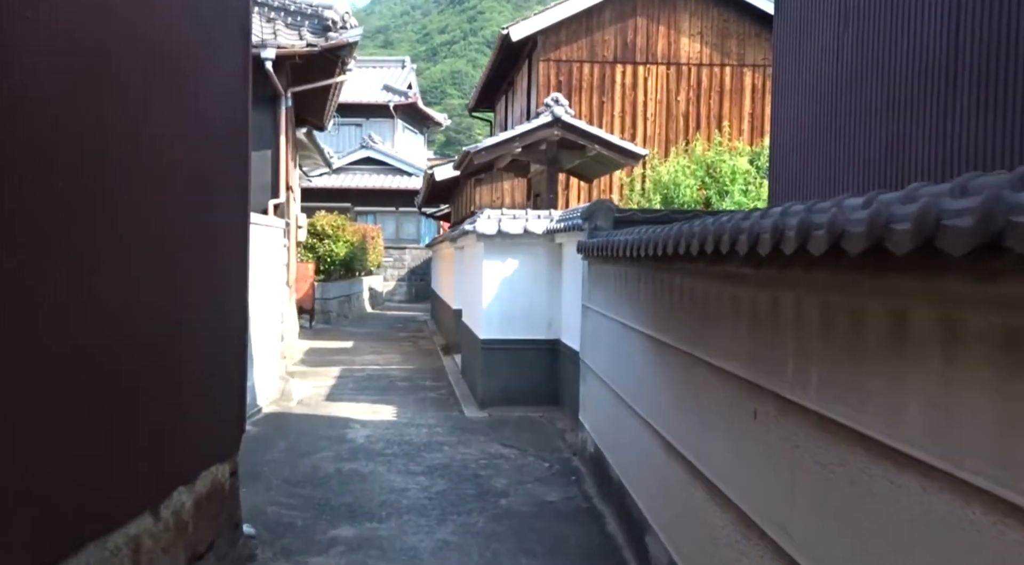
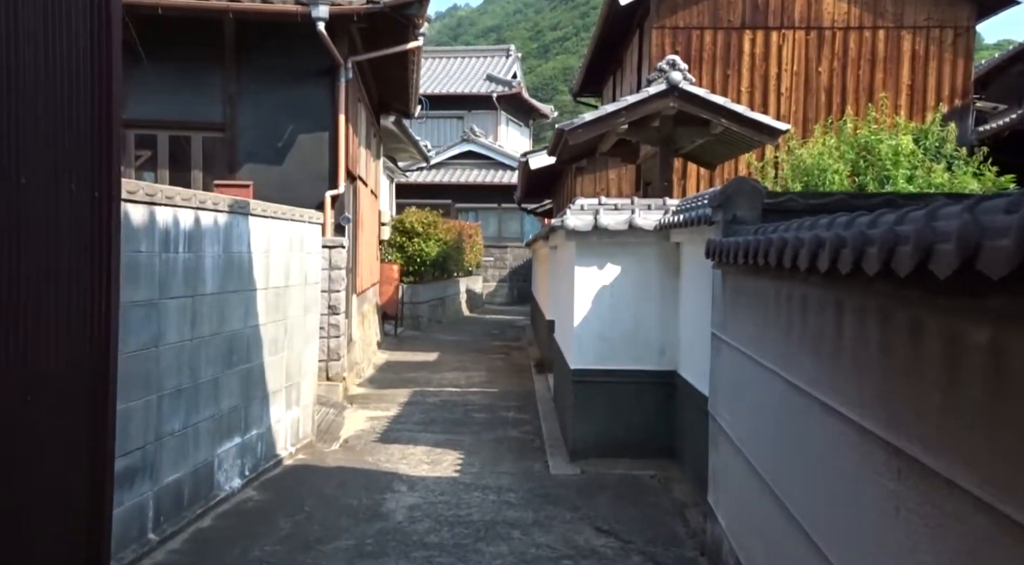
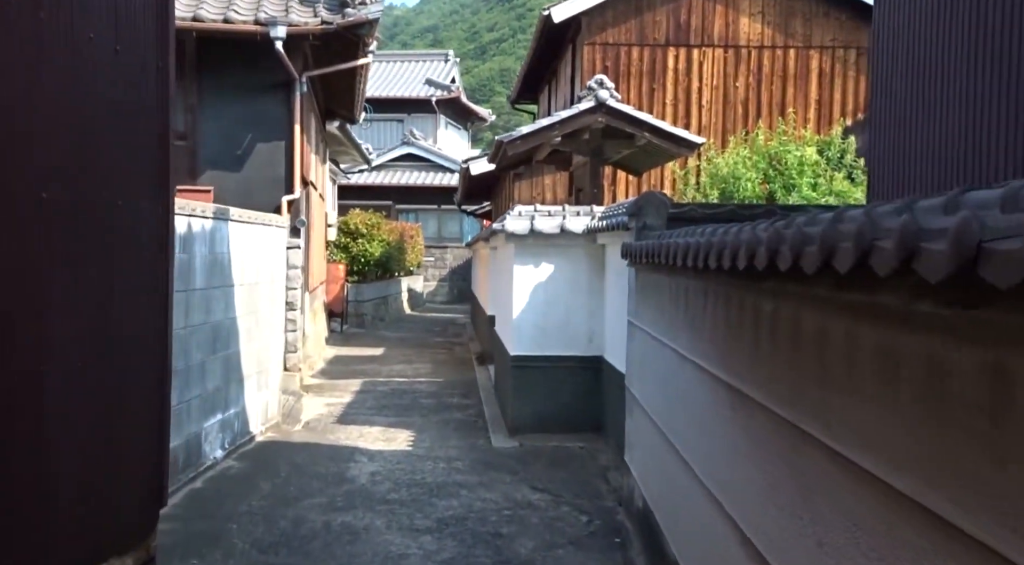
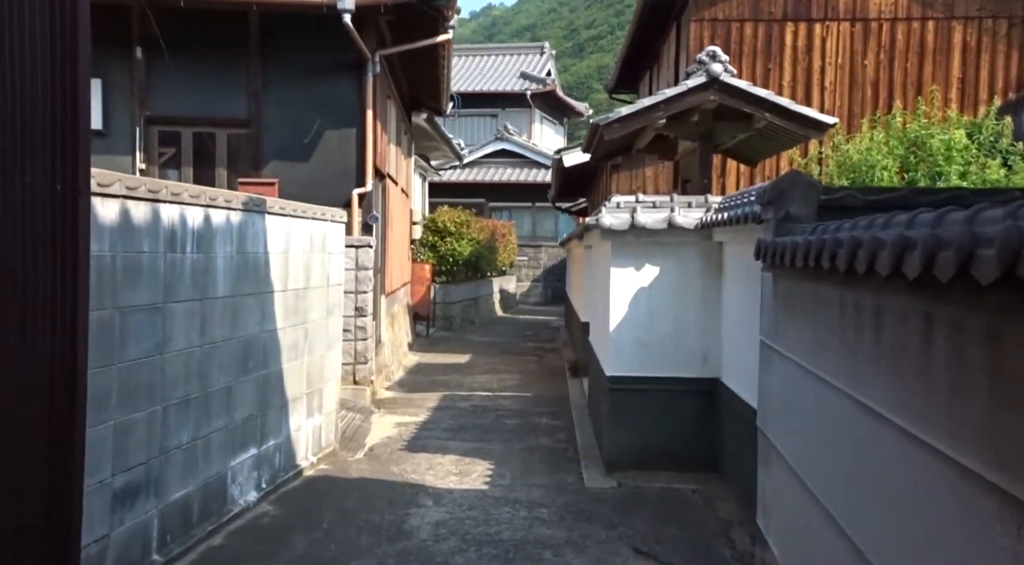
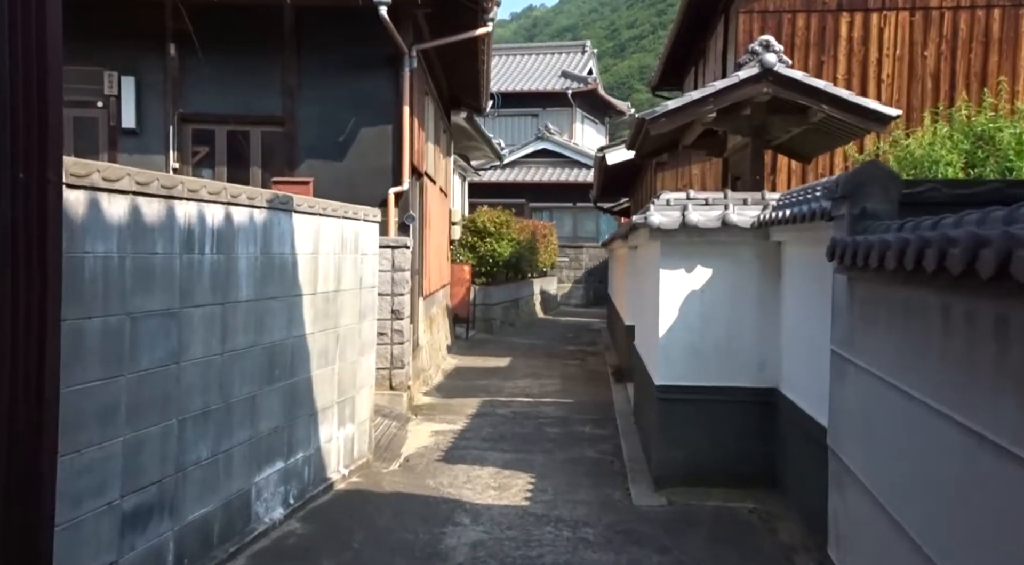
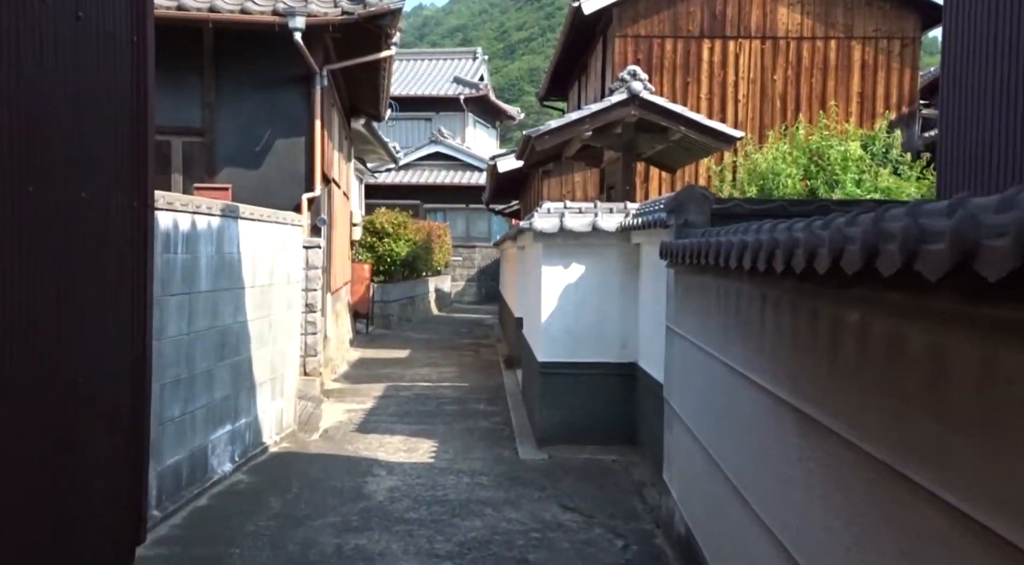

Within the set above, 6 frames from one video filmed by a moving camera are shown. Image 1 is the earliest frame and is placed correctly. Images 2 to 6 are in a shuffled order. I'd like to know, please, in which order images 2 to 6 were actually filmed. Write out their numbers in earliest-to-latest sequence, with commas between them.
3, 6, 2, 4, 5
